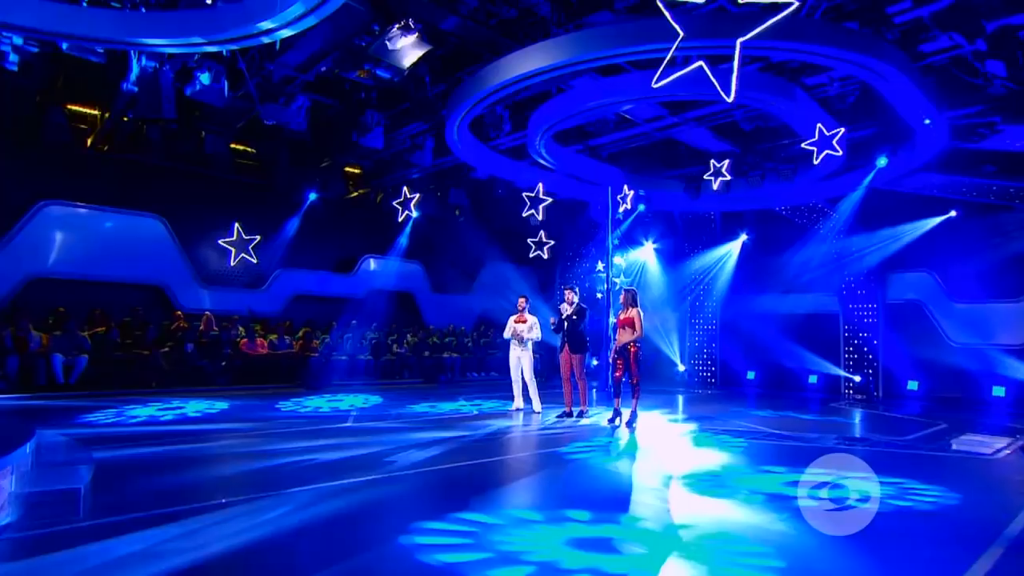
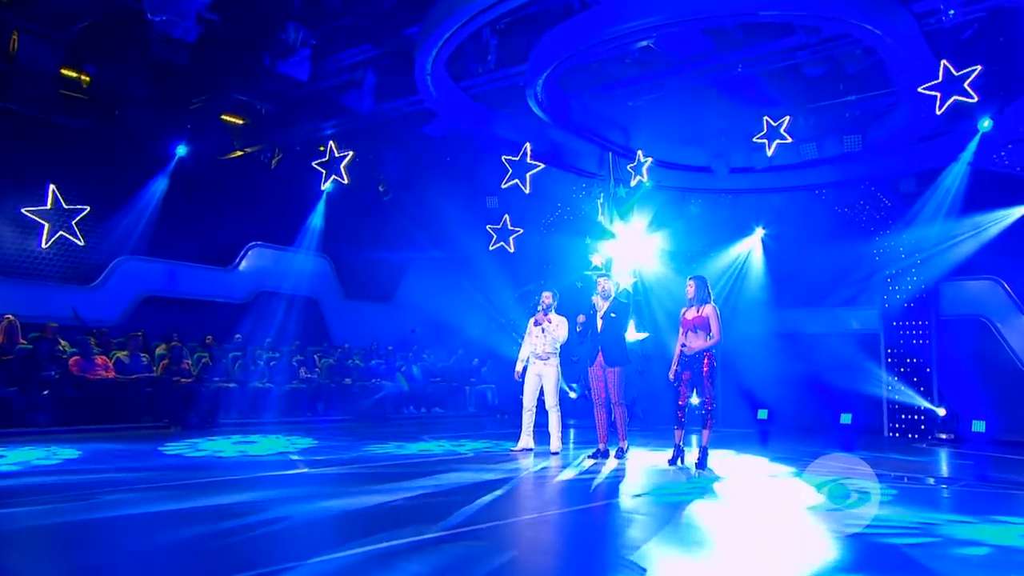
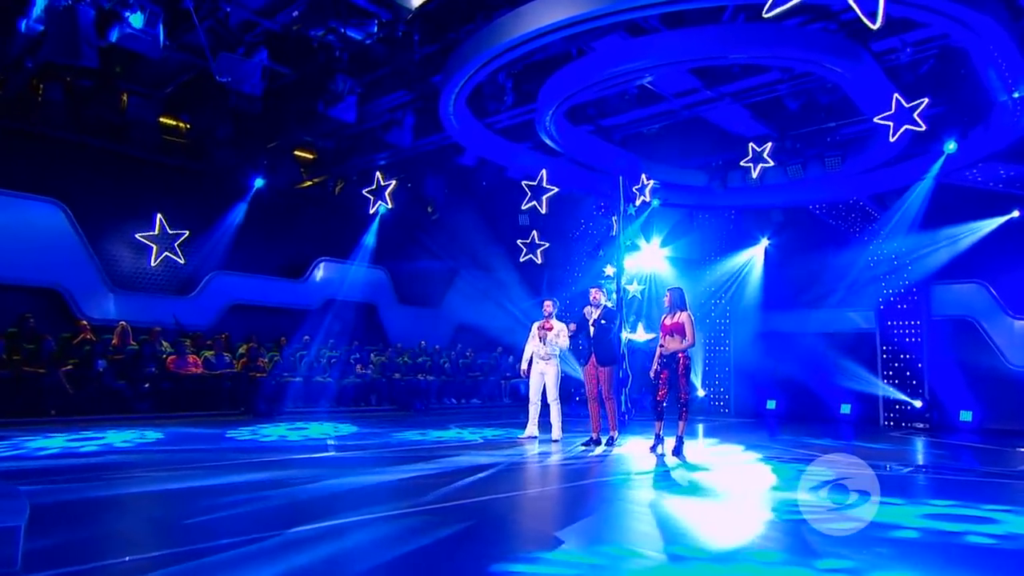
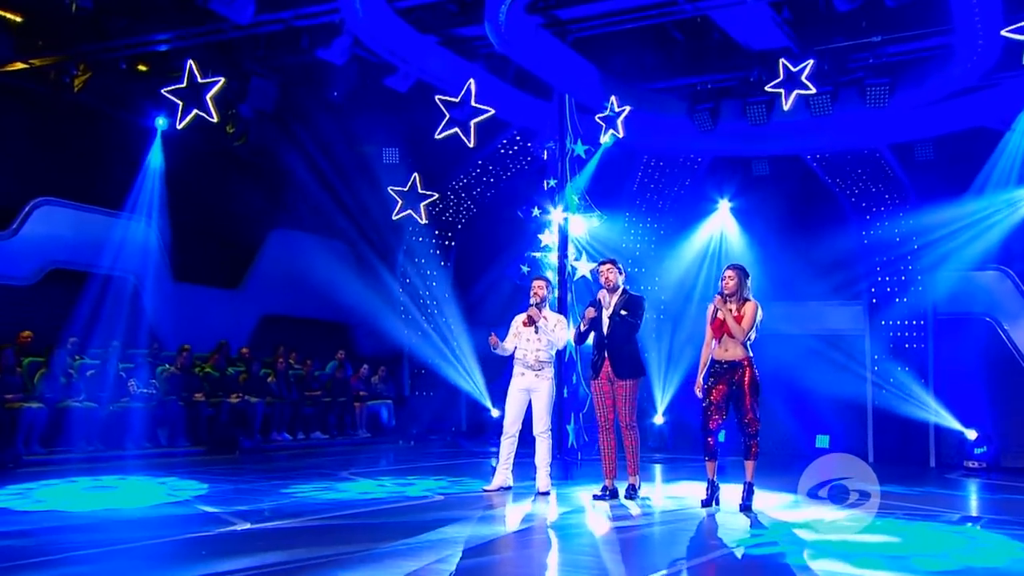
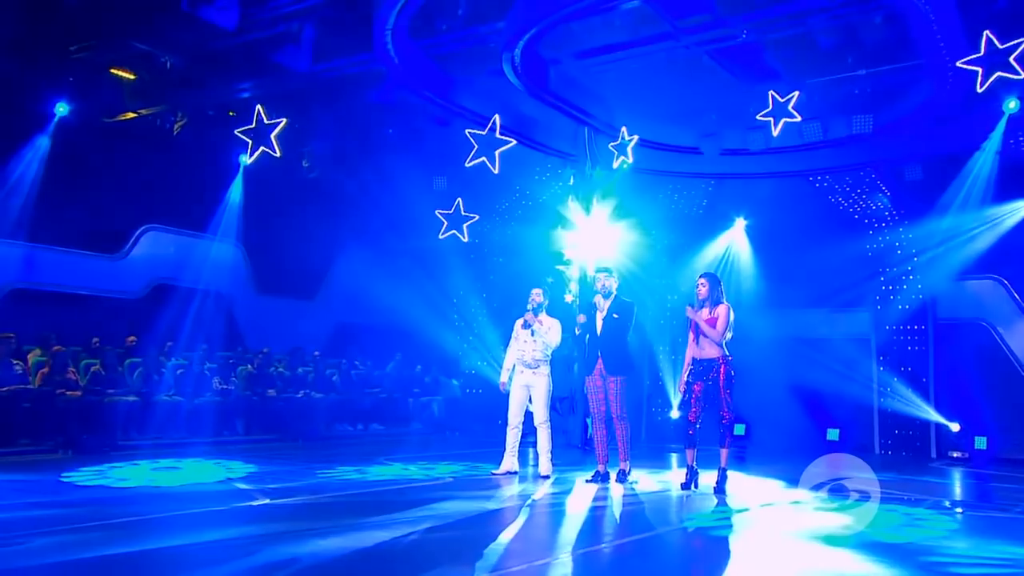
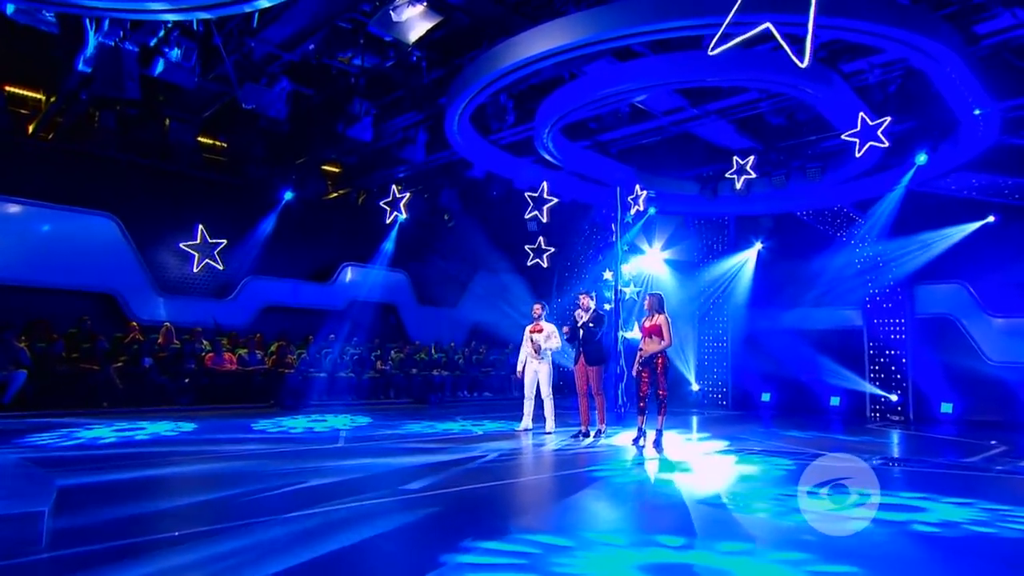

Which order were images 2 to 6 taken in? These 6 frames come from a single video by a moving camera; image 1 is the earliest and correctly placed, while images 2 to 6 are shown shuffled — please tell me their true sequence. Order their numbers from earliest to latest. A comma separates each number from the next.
6, 3, 2, 5, 4
